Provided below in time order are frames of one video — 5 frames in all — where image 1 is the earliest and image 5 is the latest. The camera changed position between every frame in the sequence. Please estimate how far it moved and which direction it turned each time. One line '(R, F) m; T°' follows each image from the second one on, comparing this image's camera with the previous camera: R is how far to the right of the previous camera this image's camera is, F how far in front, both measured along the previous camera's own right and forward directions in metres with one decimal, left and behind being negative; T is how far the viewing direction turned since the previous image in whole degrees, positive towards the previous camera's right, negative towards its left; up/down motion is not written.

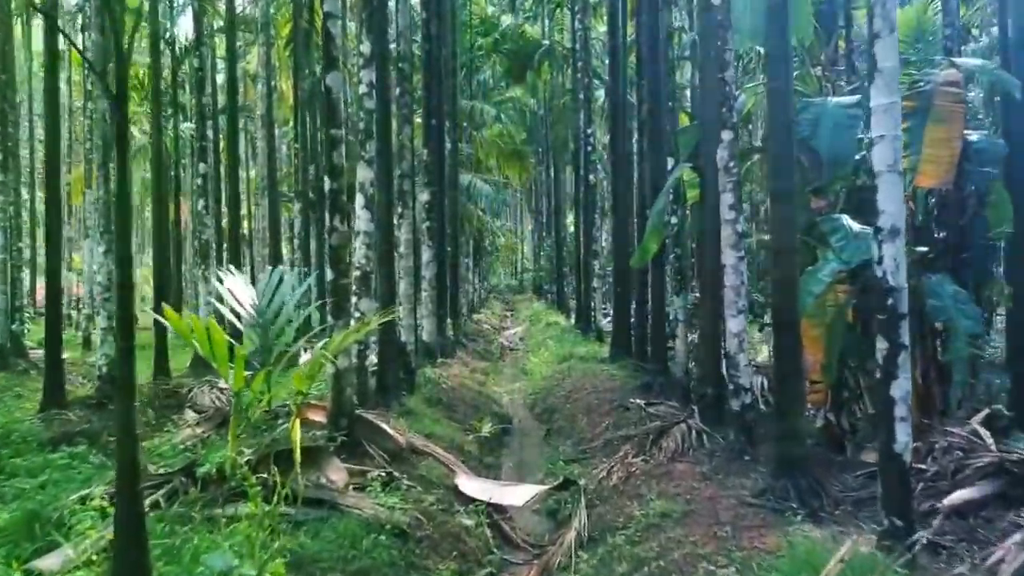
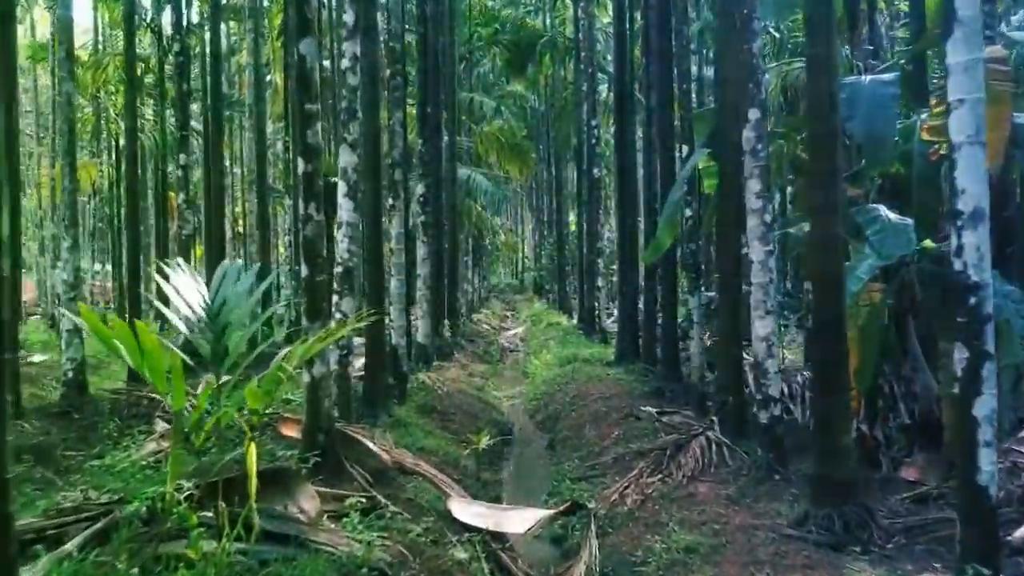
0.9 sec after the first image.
(0.0, +1.0) m; 0°
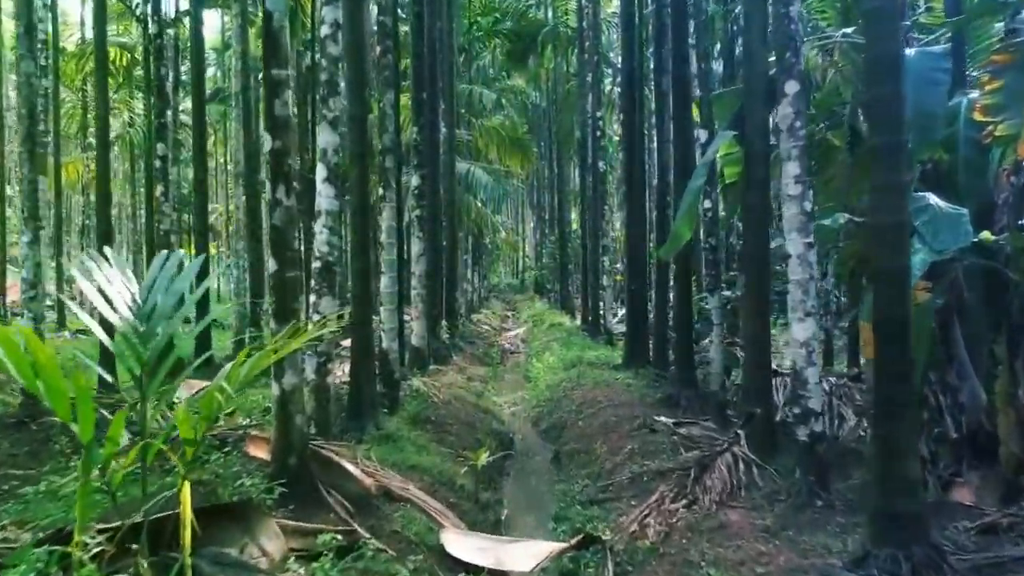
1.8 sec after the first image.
(0.0, +1.0) m; 0°
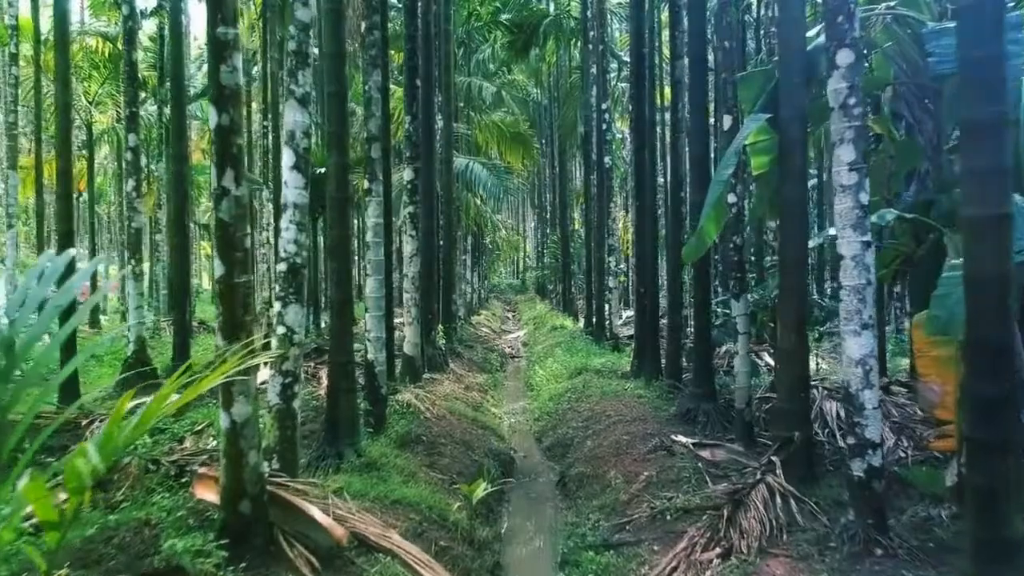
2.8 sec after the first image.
(0.0, +1.1) m; 0°
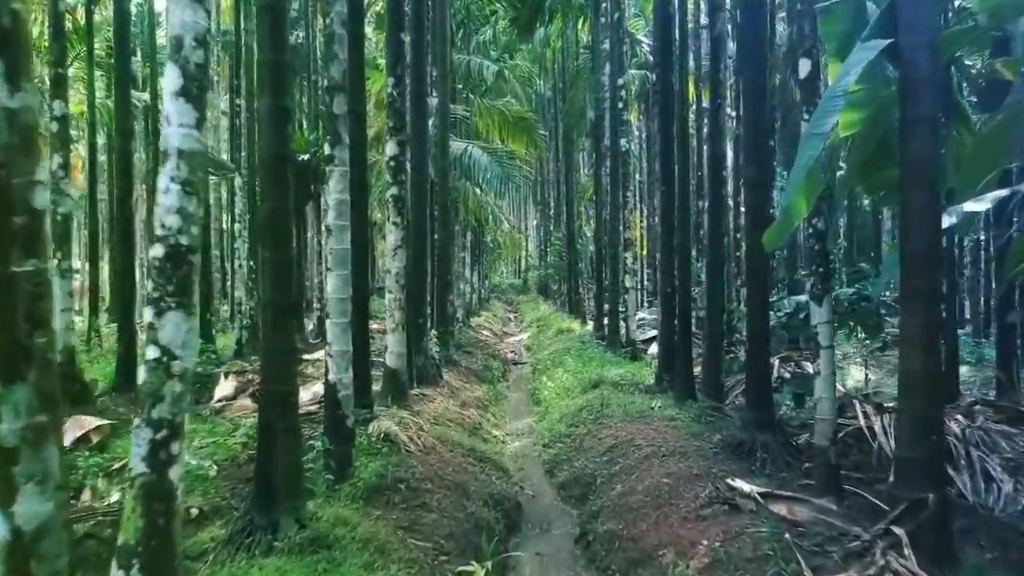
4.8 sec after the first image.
(0.0, +2.2) m; 0°
